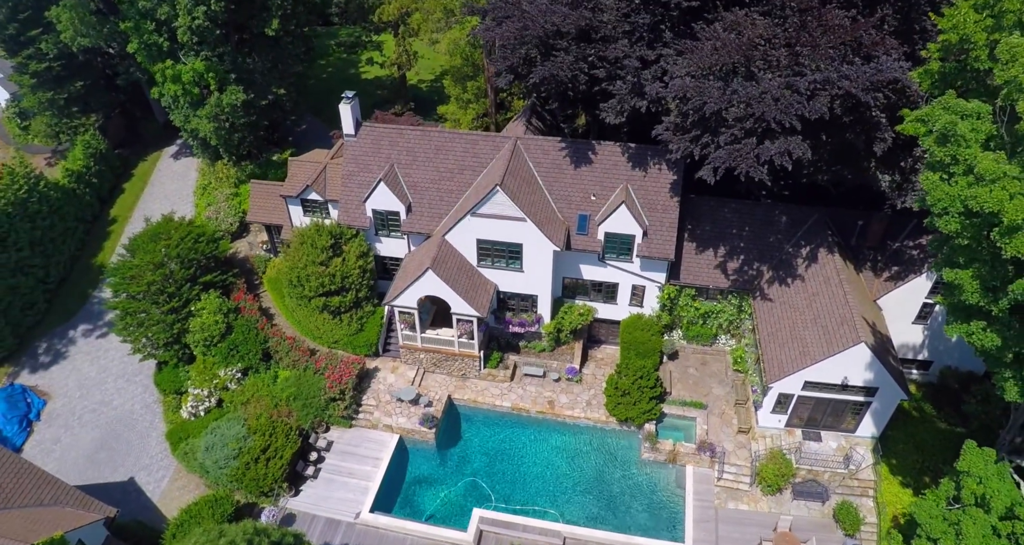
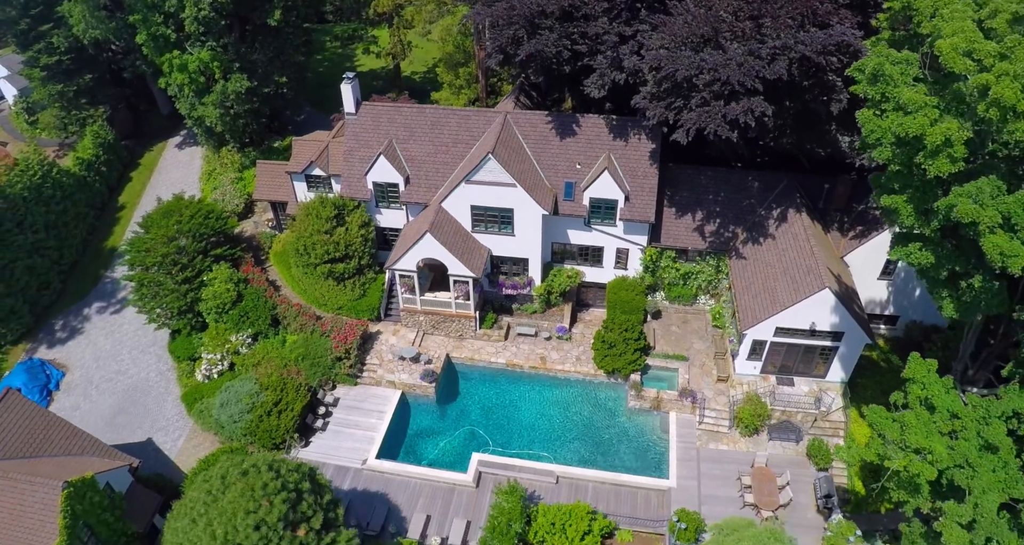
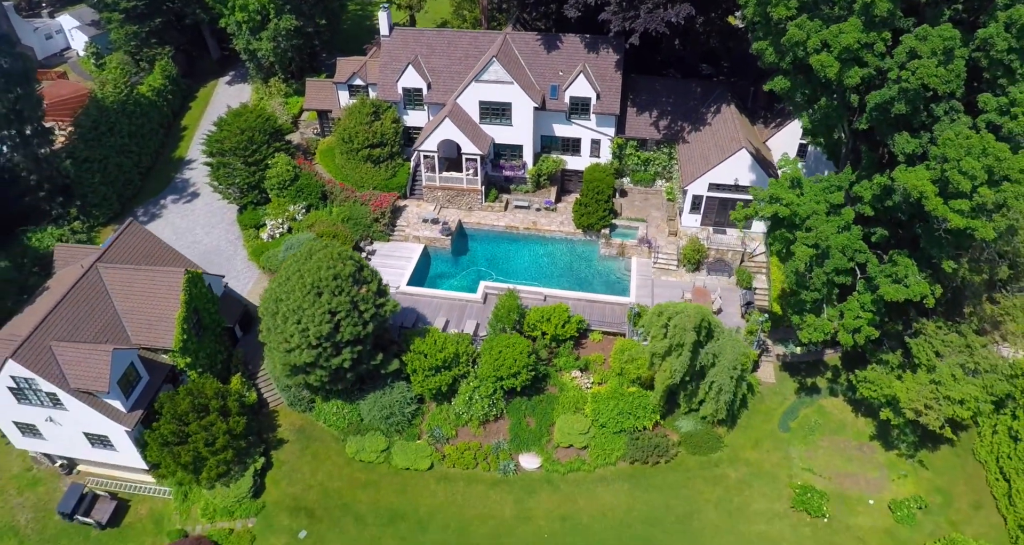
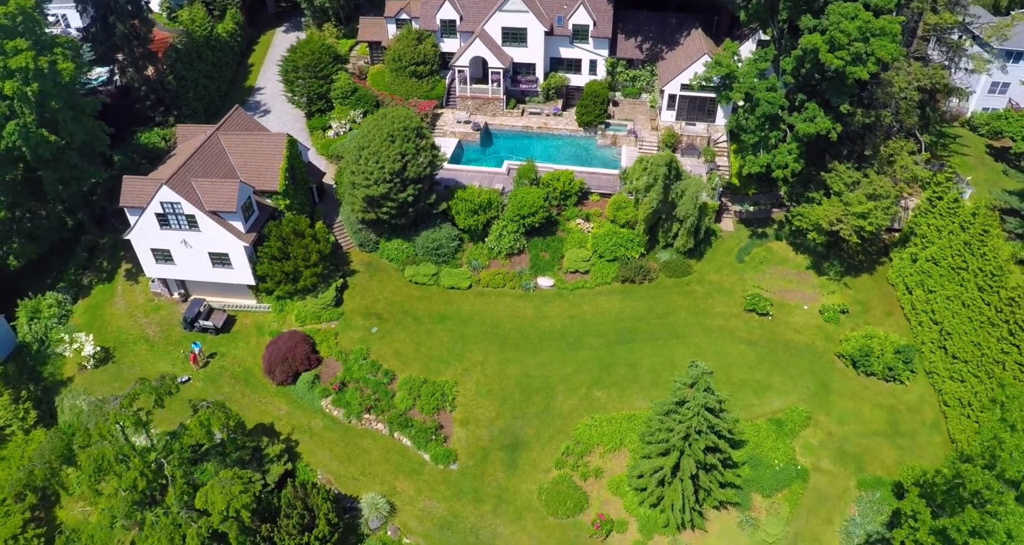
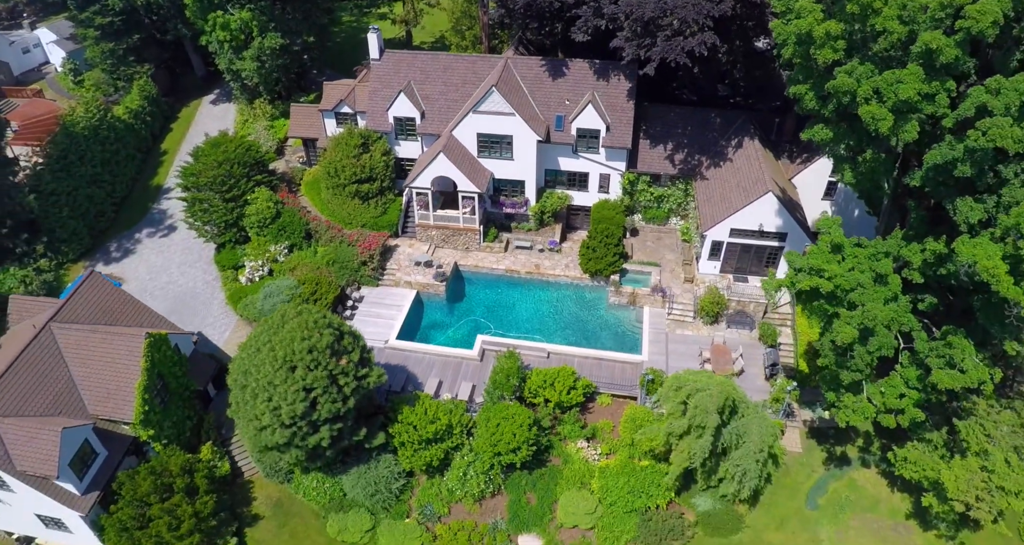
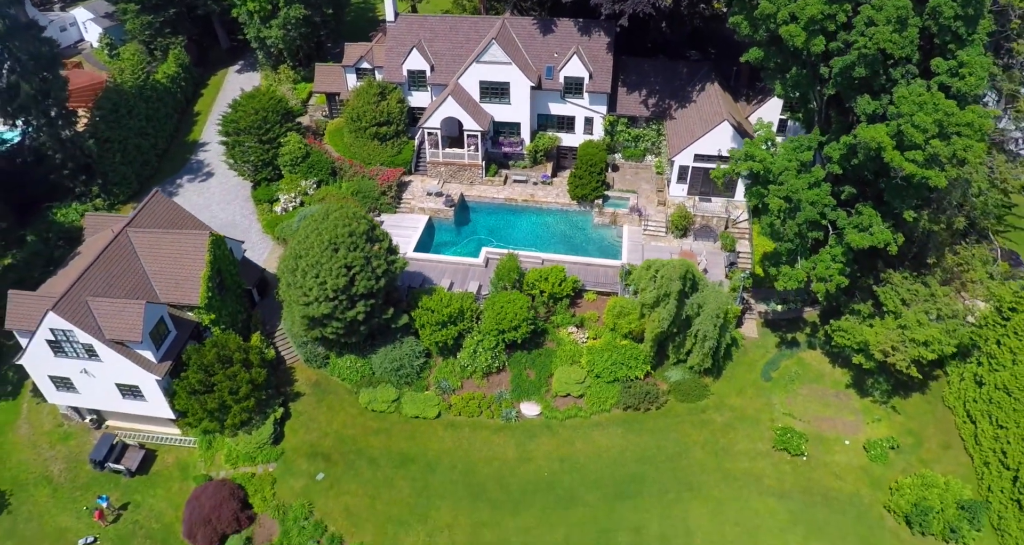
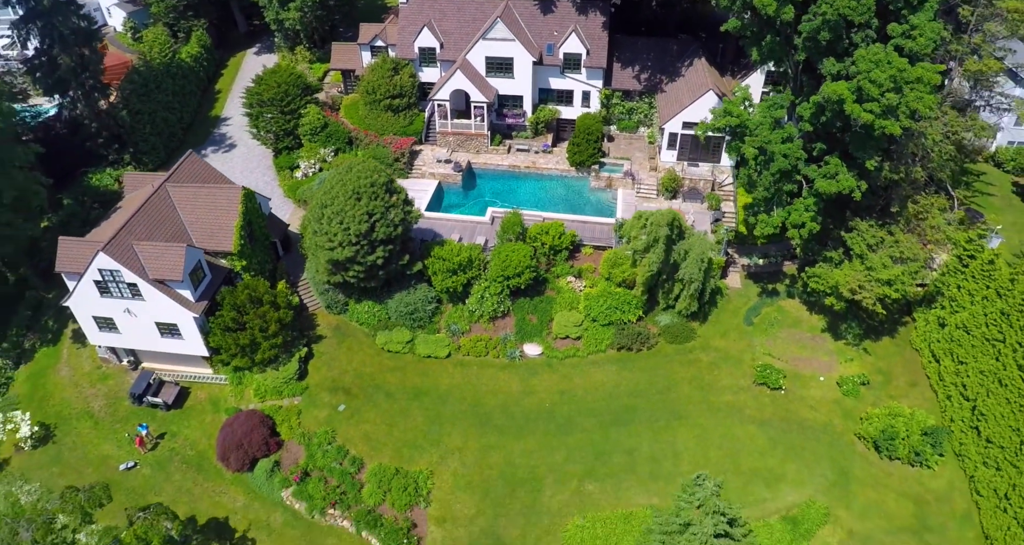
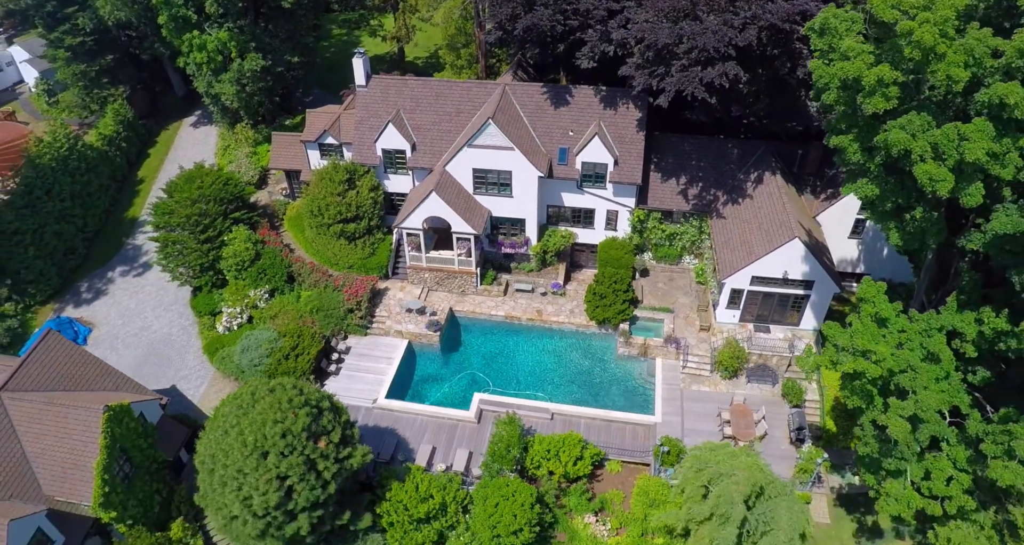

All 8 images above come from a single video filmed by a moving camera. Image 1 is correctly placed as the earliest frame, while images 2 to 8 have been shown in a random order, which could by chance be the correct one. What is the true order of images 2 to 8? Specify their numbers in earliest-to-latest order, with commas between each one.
2, 8, 5, 3, 6, 7, 4
